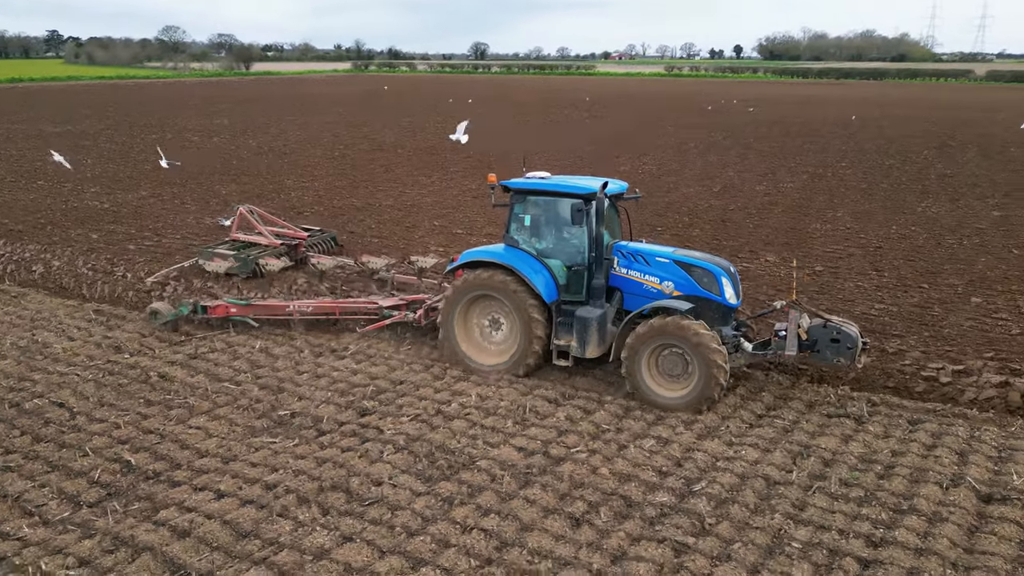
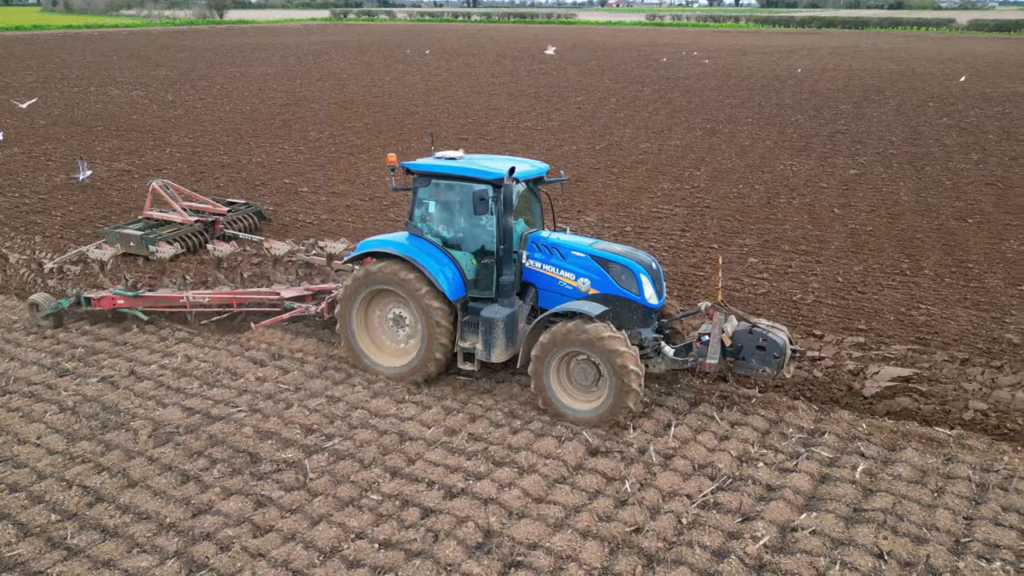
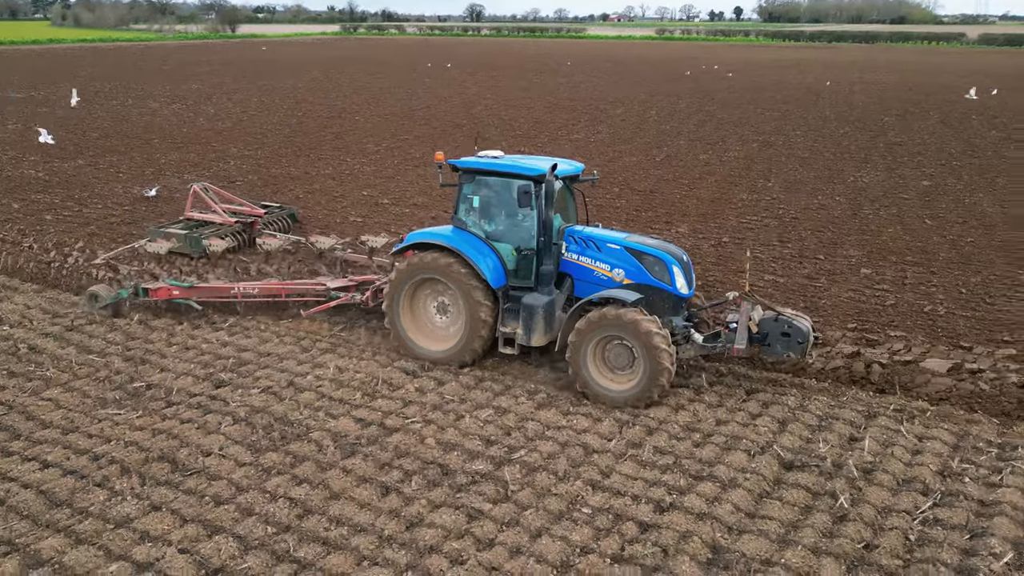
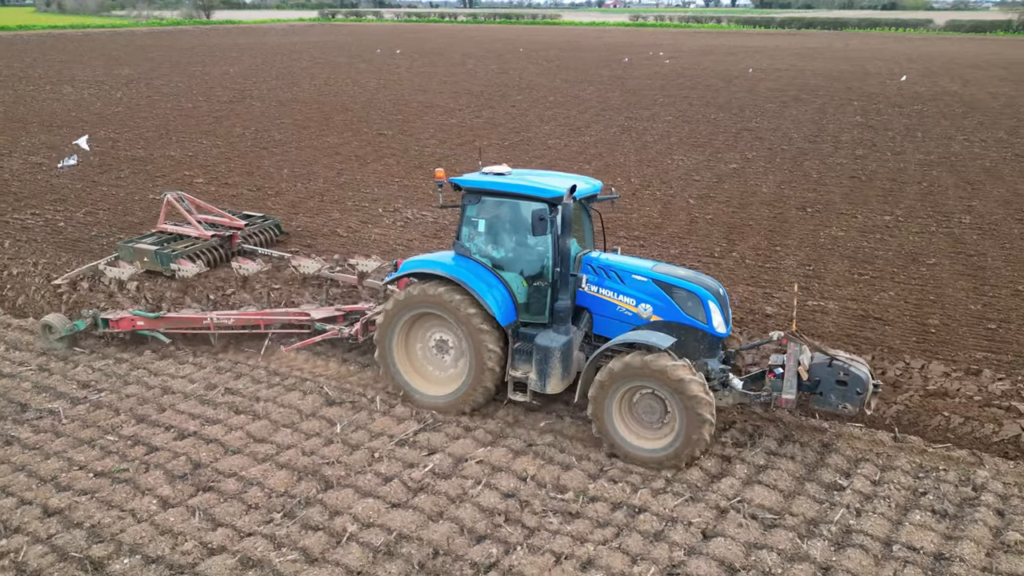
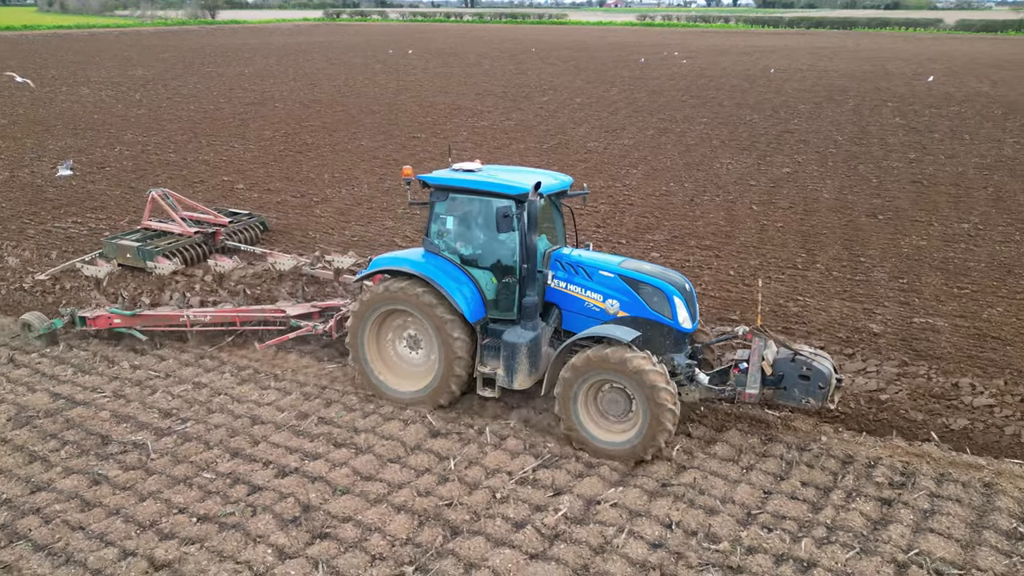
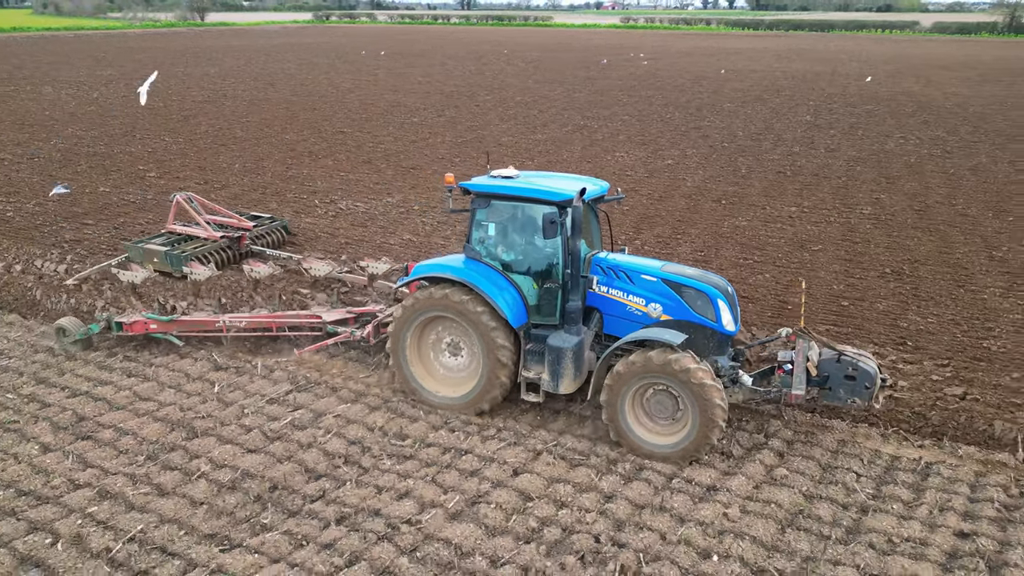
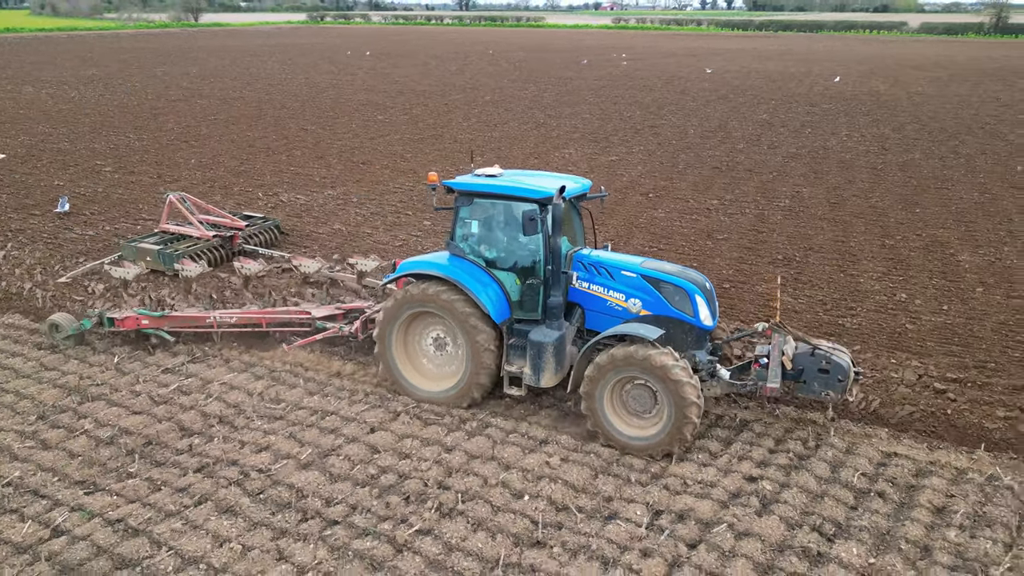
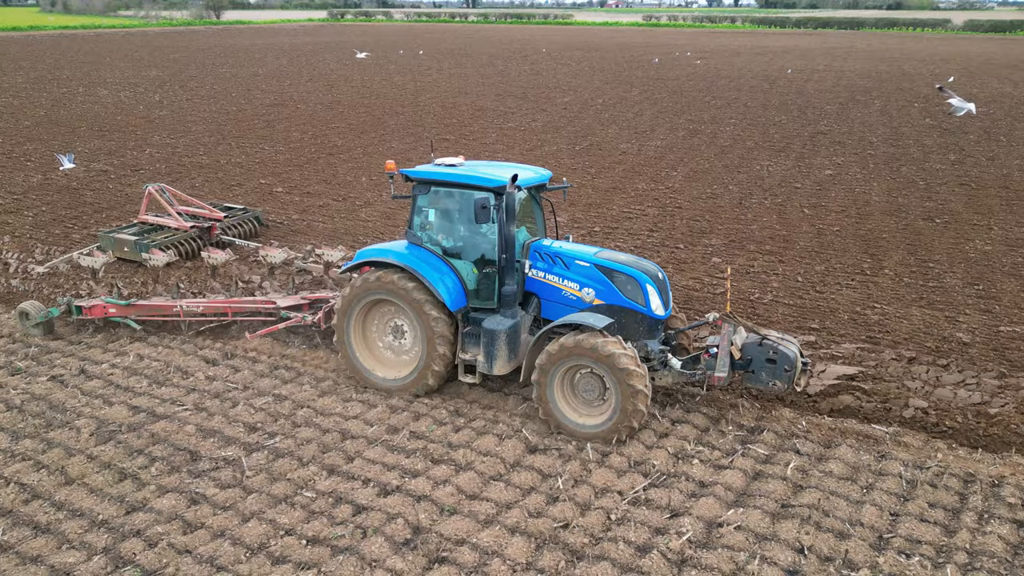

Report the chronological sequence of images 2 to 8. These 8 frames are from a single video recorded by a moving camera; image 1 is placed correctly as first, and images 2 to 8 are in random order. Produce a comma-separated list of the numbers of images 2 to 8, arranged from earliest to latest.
3, 2, 8, 5, 4, 6, 7
